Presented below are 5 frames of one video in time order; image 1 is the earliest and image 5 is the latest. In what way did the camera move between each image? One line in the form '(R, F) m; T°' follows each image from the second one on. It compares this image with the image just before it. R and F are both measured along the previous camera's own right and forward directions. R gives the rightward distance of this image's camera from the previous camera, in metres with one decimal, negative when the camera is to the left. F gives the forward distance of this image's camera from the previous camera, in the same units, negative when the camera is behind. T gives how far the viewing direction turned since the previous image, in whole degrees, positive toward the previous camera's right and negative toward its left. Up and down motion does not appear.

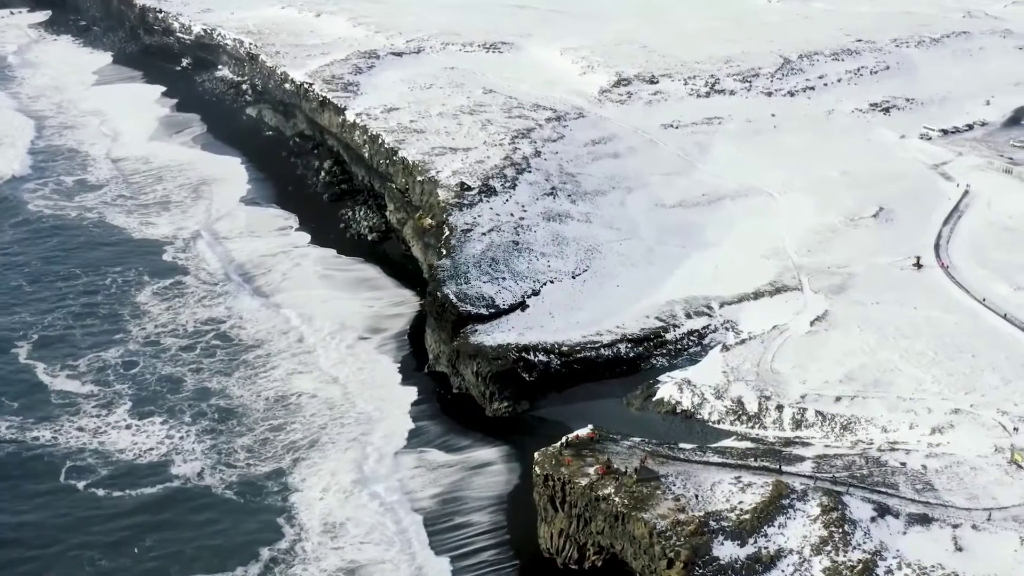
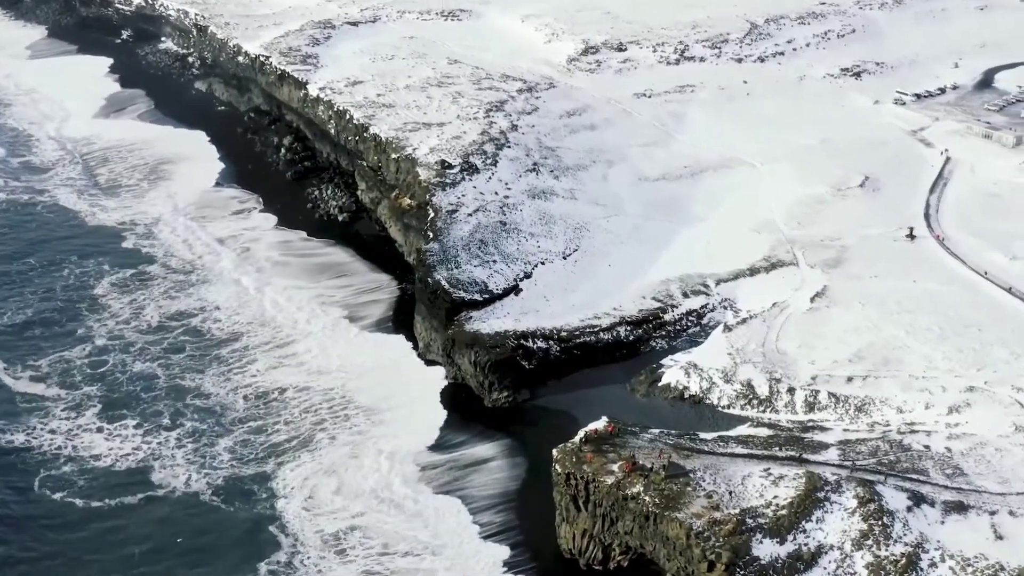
(-1.5, +1.3) m; +3°
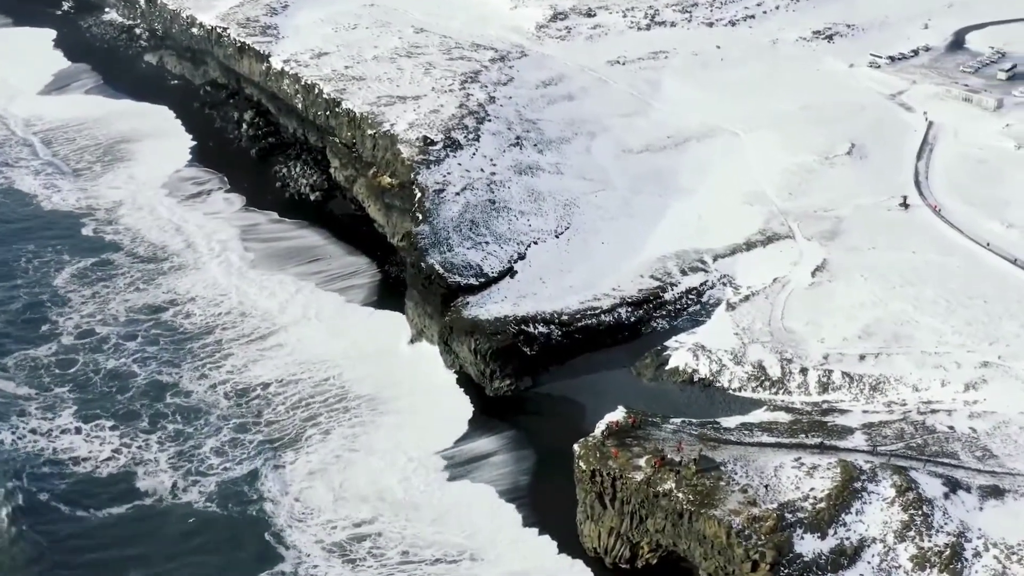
(-1.4, +1.1) m; +3°
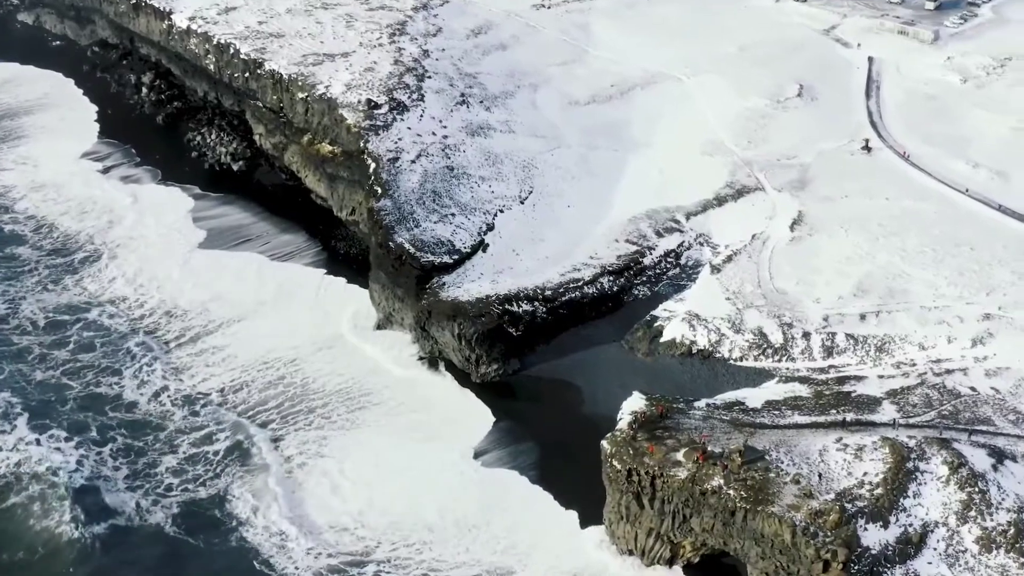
(-2.5, +2.2) m; +6°
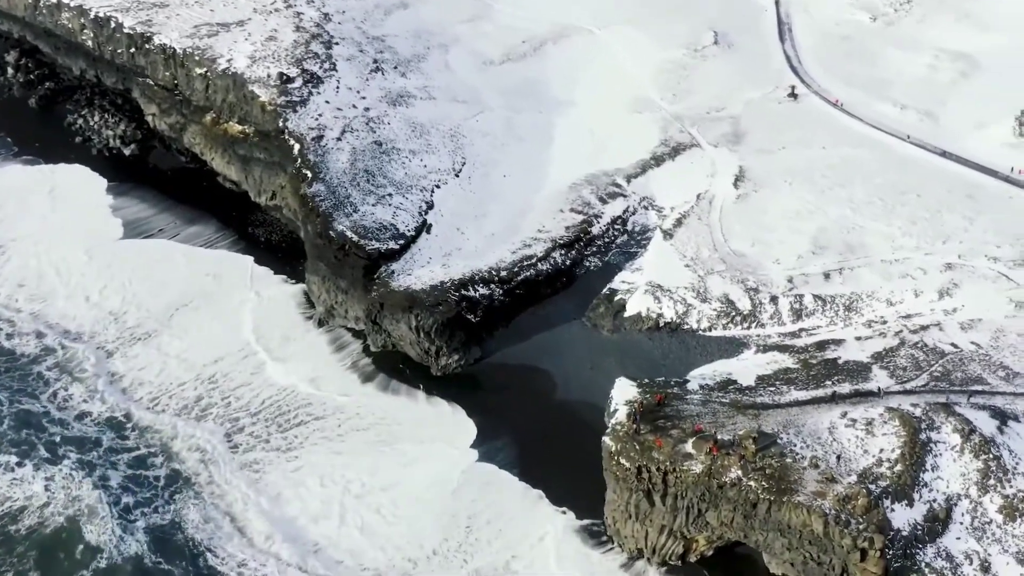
(-2.0, +1.9) m; +7°
